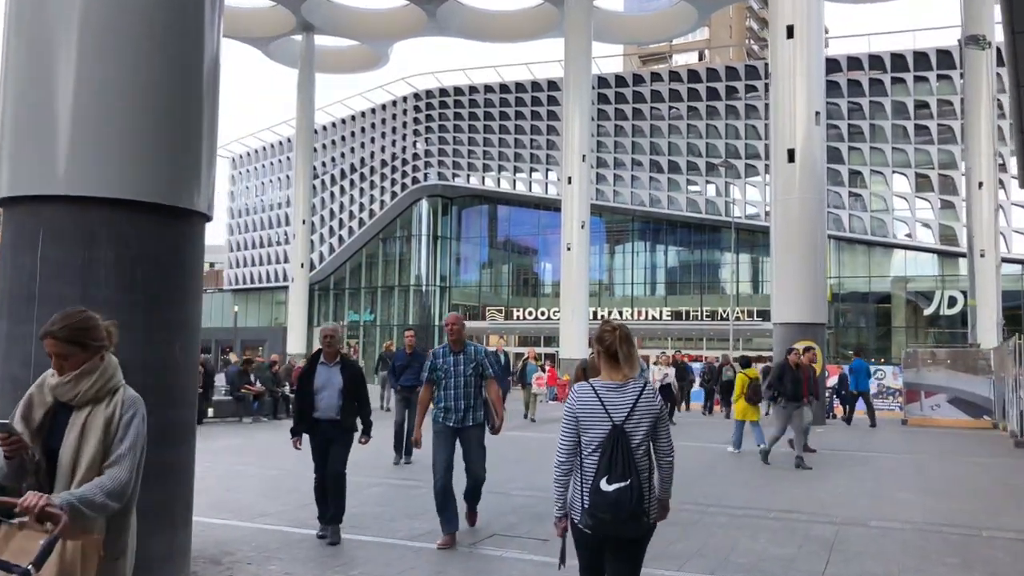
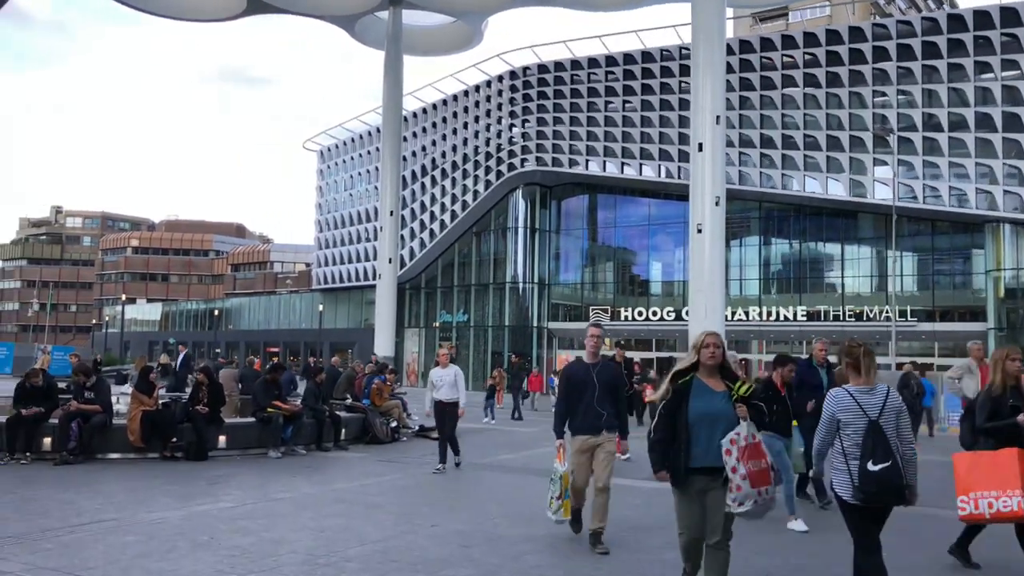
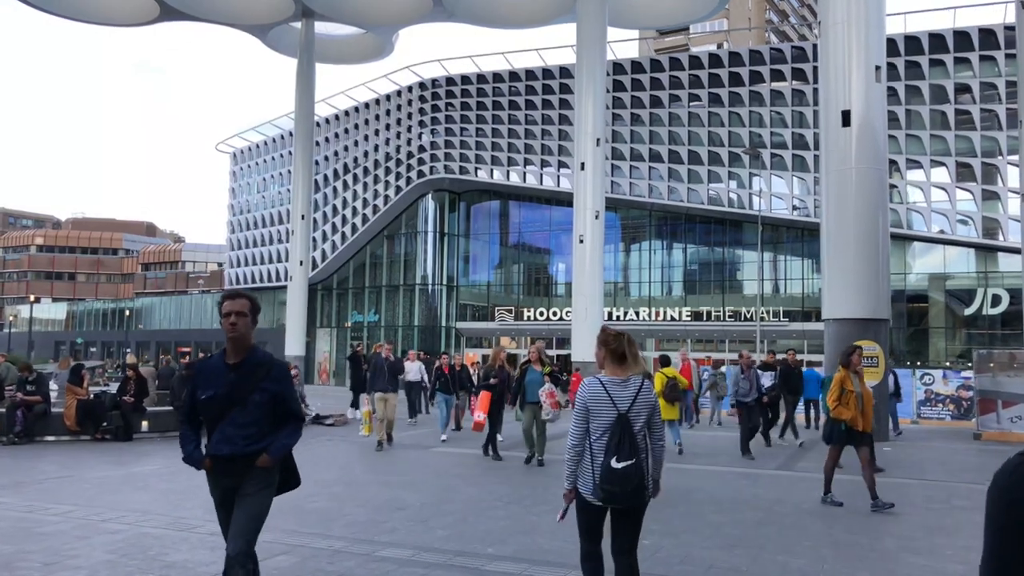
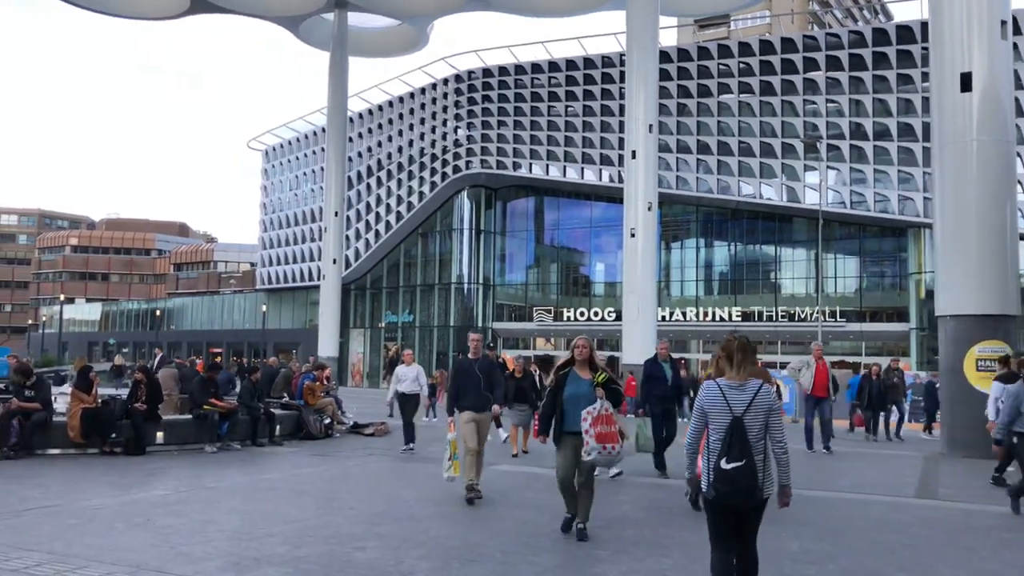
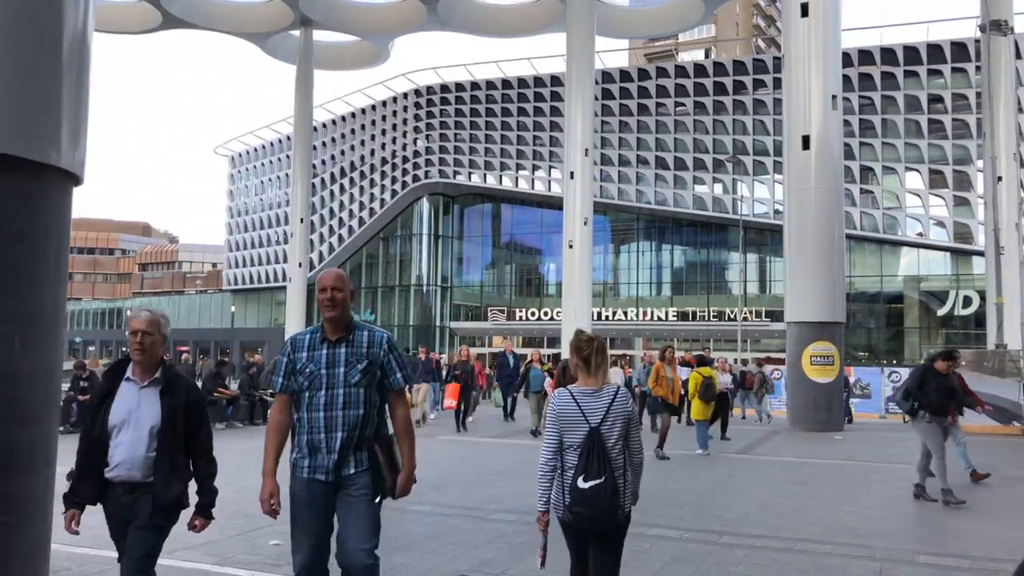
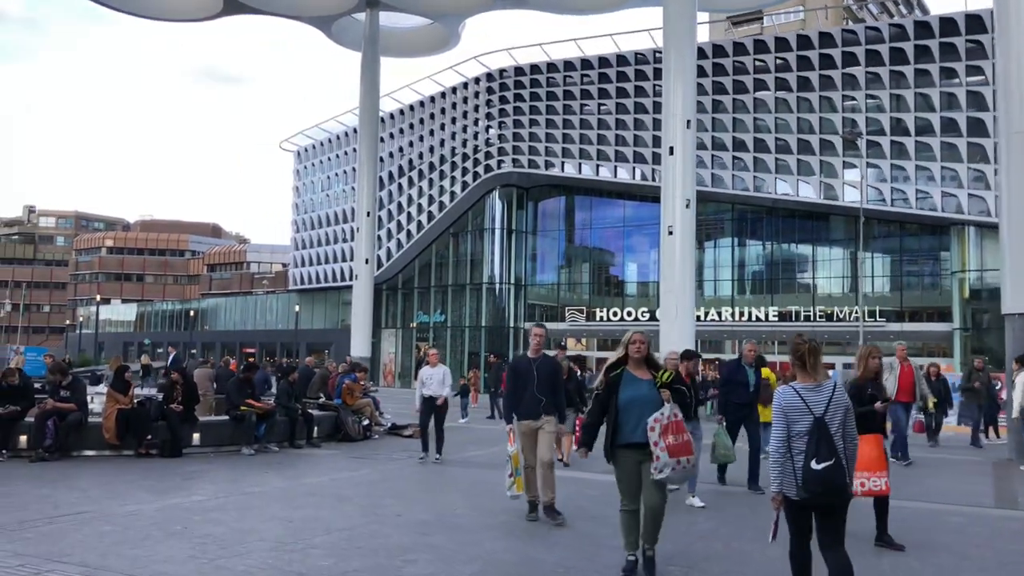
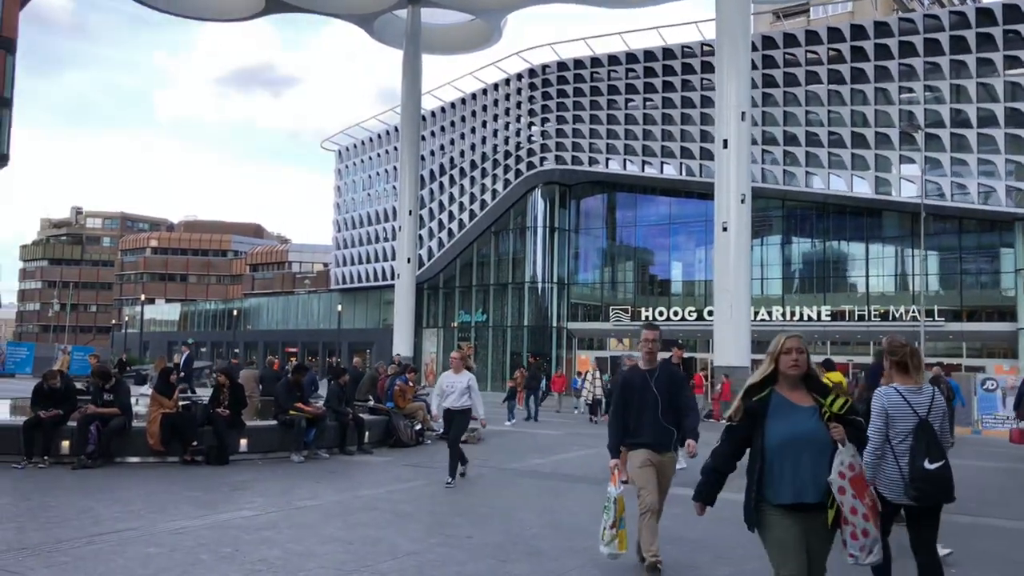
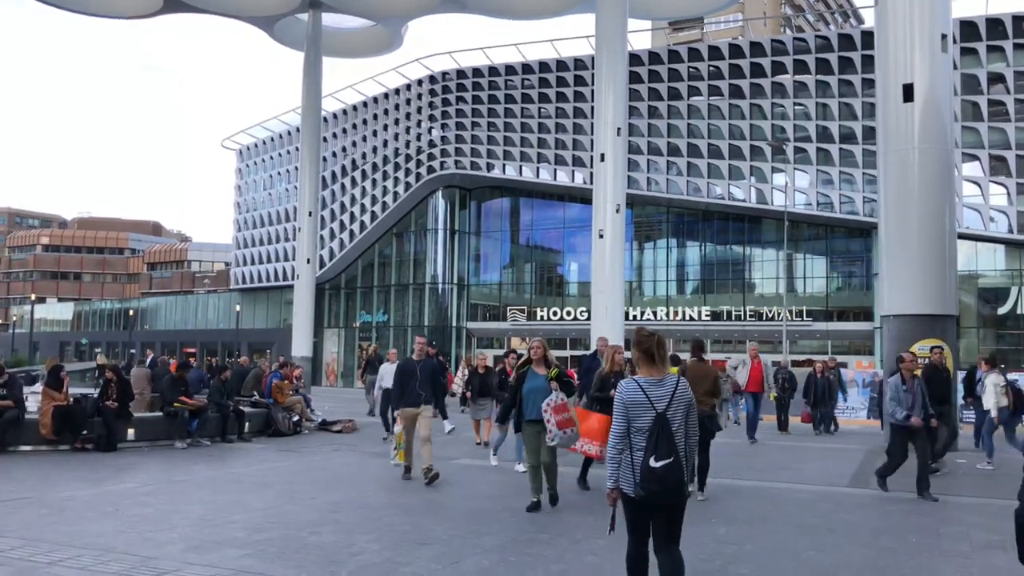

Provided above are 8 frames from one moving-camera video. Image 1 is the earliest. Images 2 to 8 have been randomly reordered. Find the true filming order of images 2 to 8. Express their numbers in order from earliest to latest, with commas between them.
5, 3, 8, 4, 6, 2, 7
